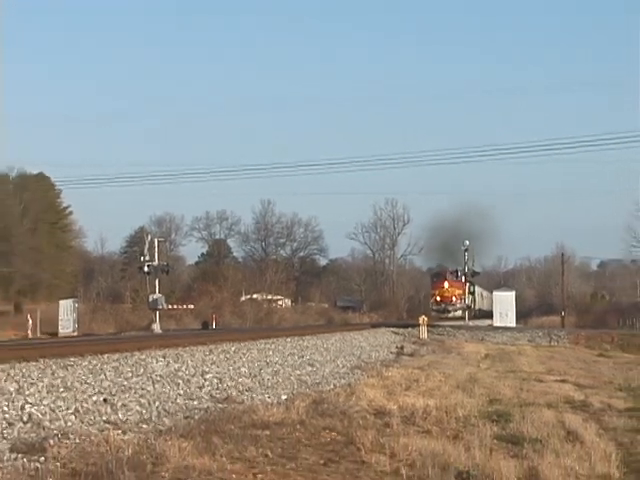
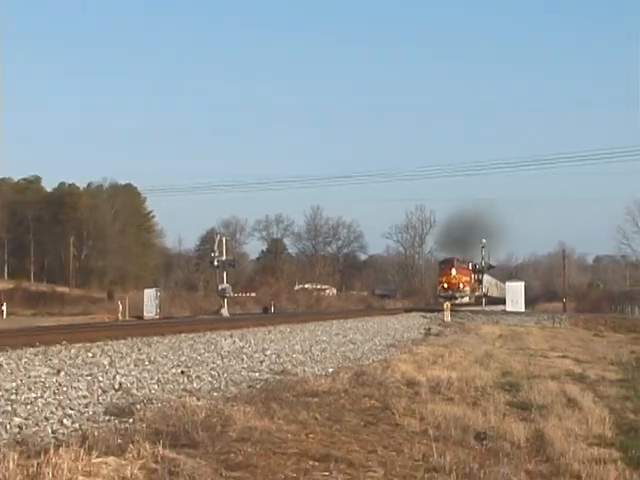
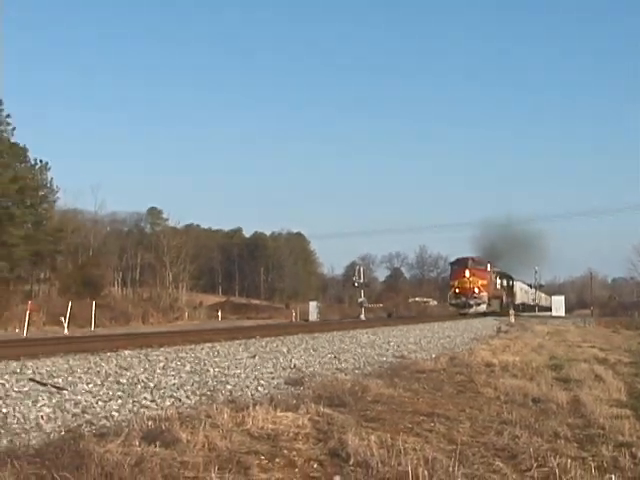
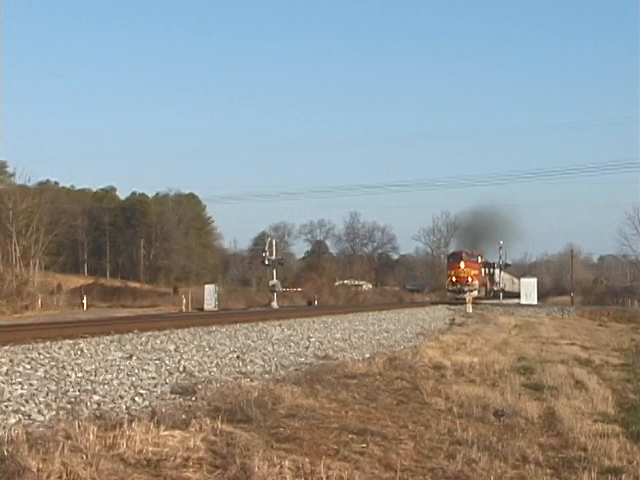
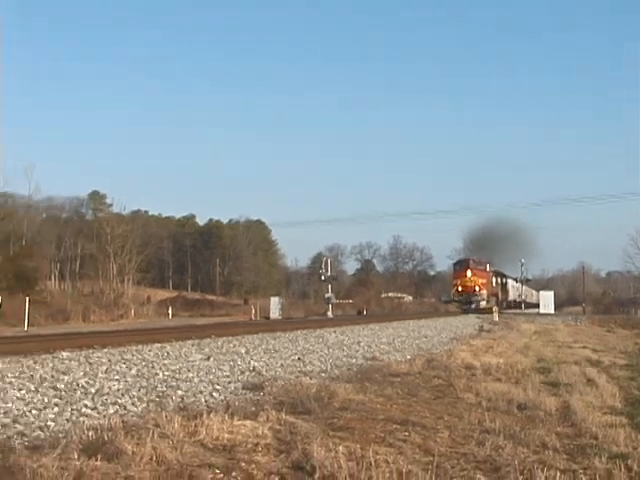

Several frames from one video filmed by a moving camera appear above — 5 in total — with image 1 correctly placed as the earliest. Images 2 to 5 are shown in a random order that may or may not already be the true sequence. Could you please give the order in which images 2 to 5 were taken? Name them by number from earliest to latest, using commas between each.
2, 4, 5, 3
